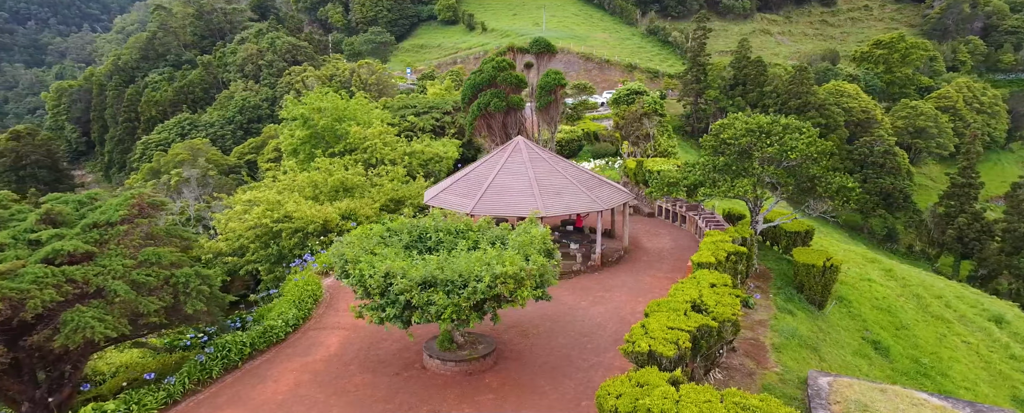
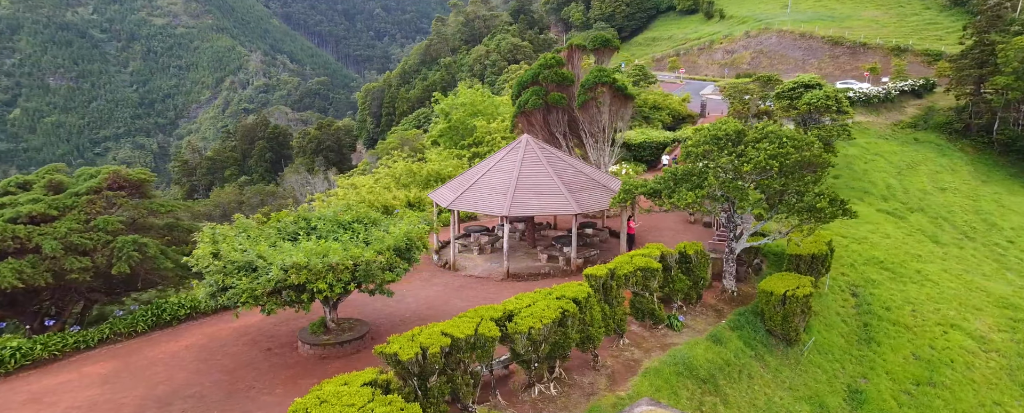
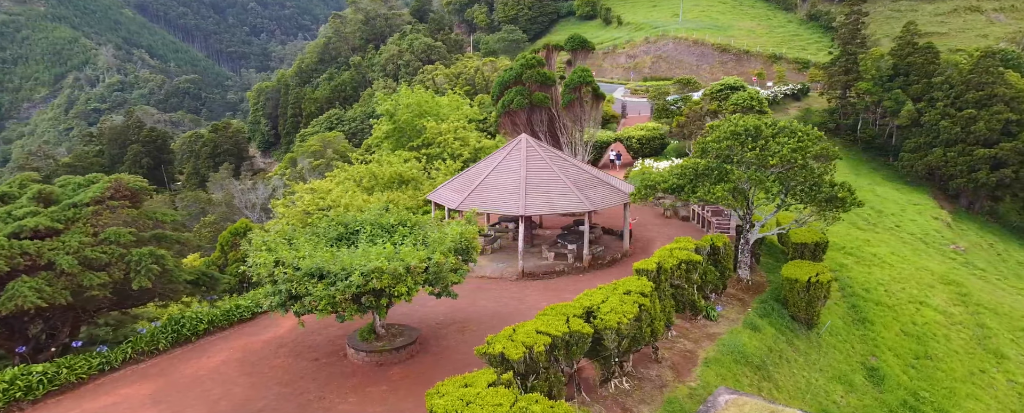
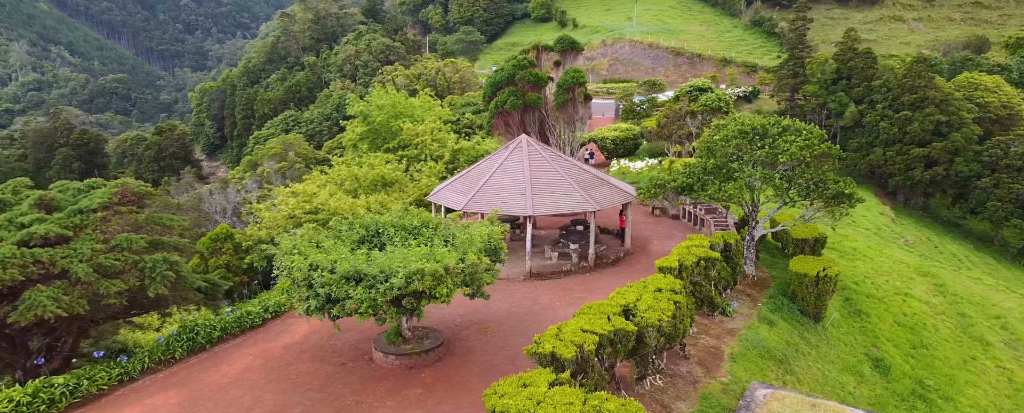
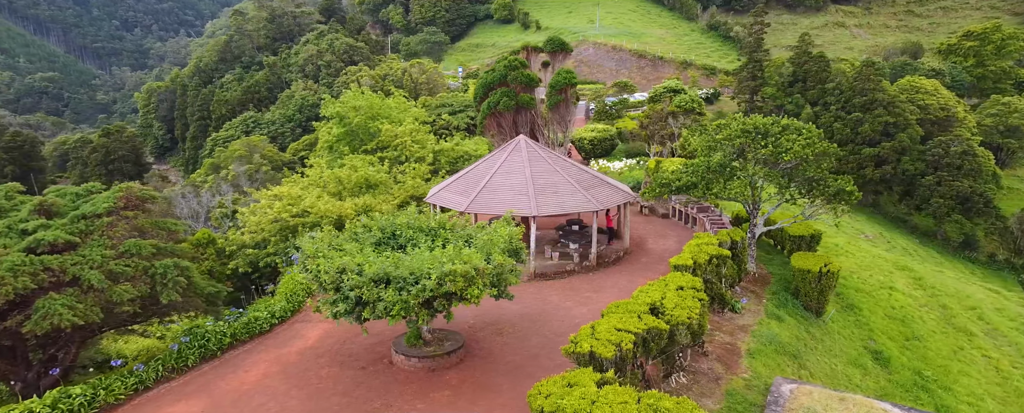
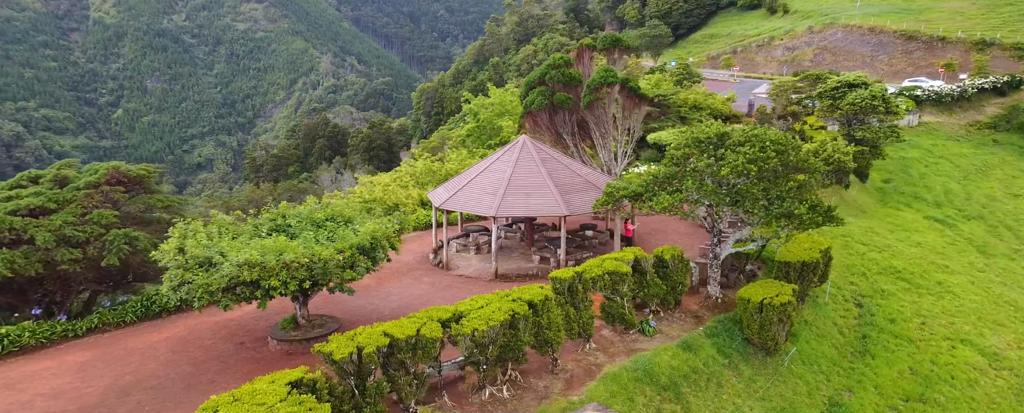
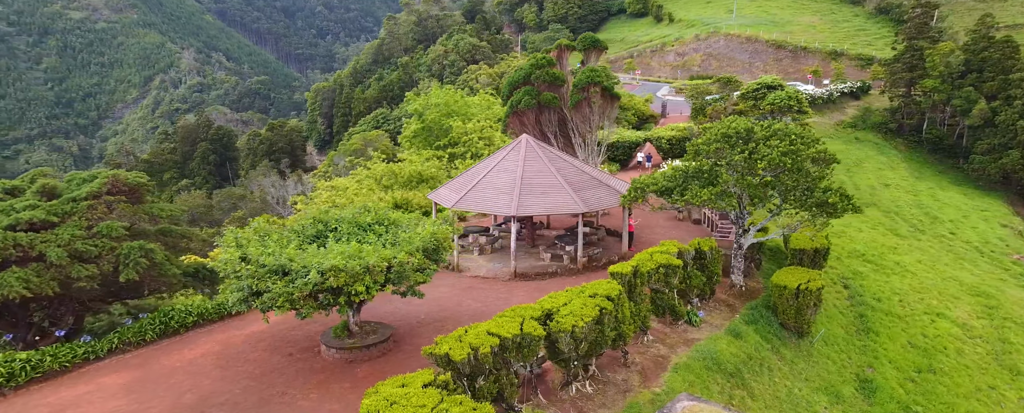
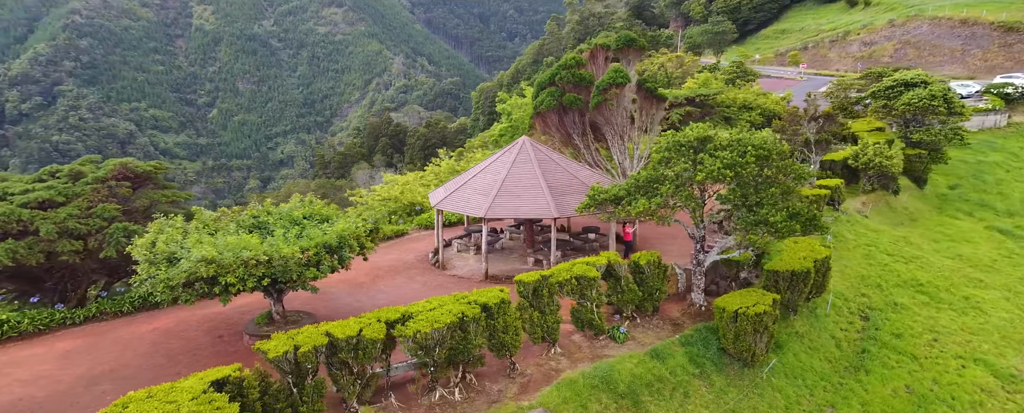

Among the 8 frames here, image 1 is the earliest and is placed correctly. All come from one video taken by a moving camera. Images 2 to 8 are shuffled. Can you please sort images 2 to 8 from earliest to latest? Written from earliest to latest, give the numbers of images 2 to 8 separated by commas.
5, 4, 3, 7, 2, 6, 8
